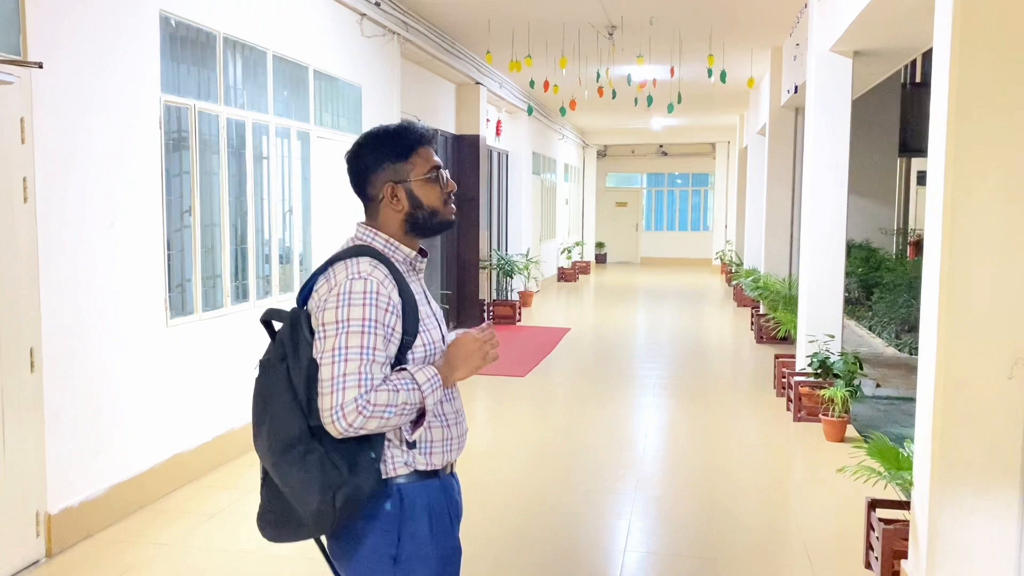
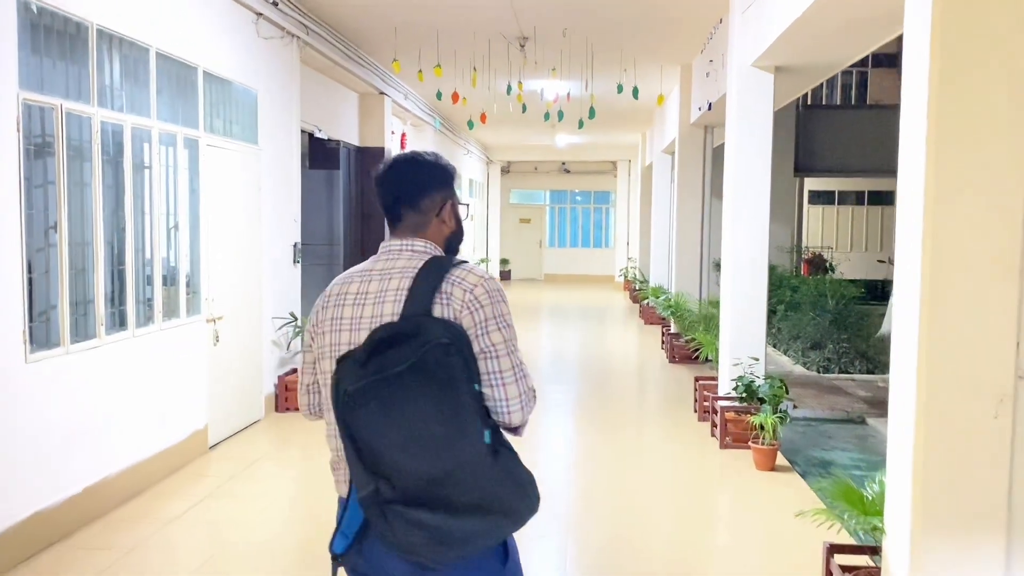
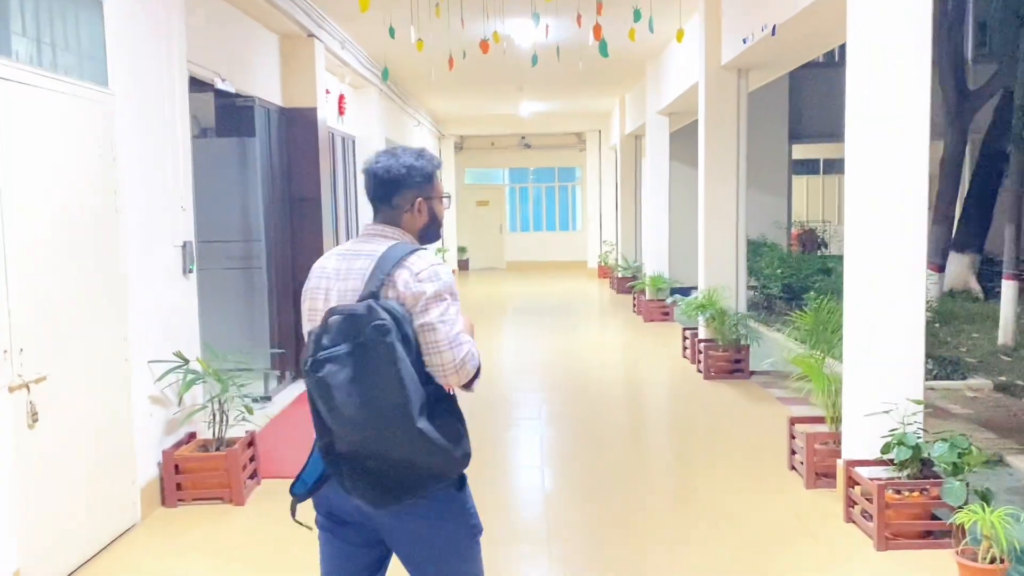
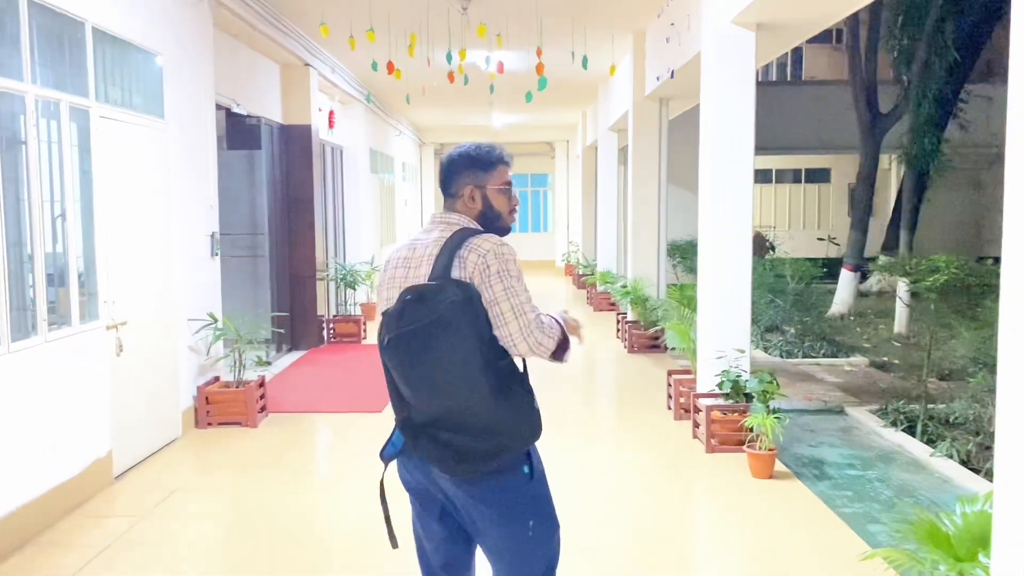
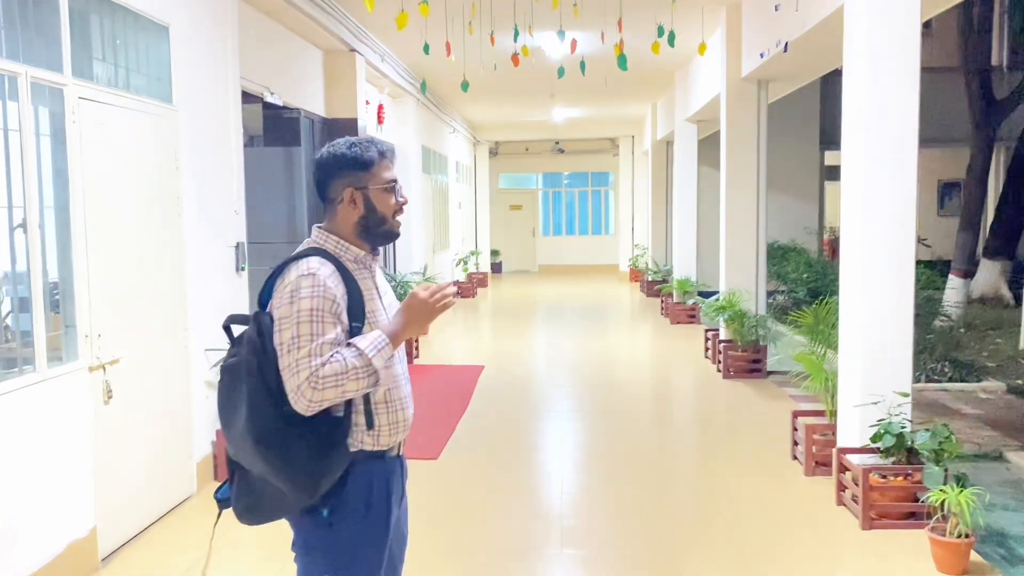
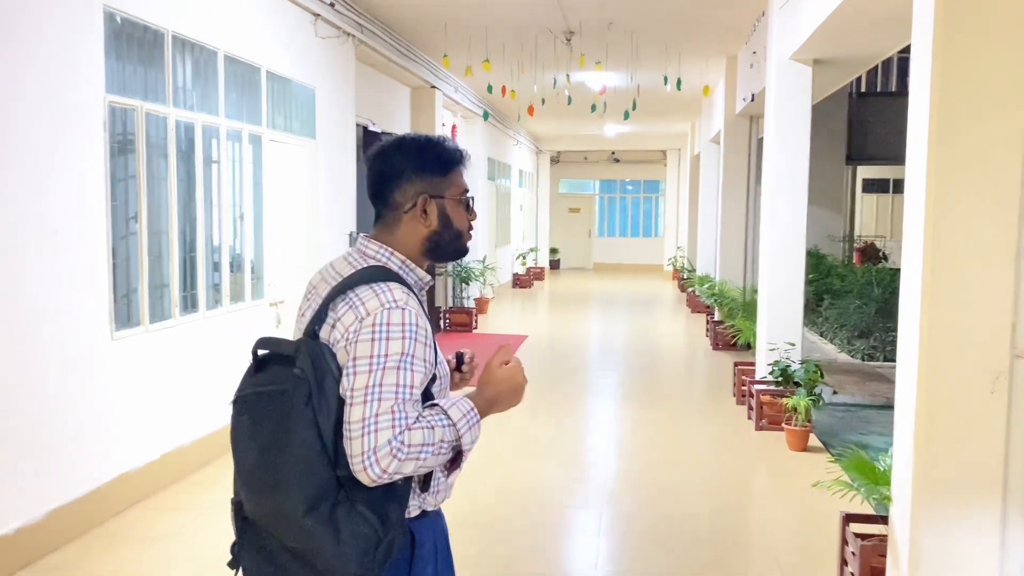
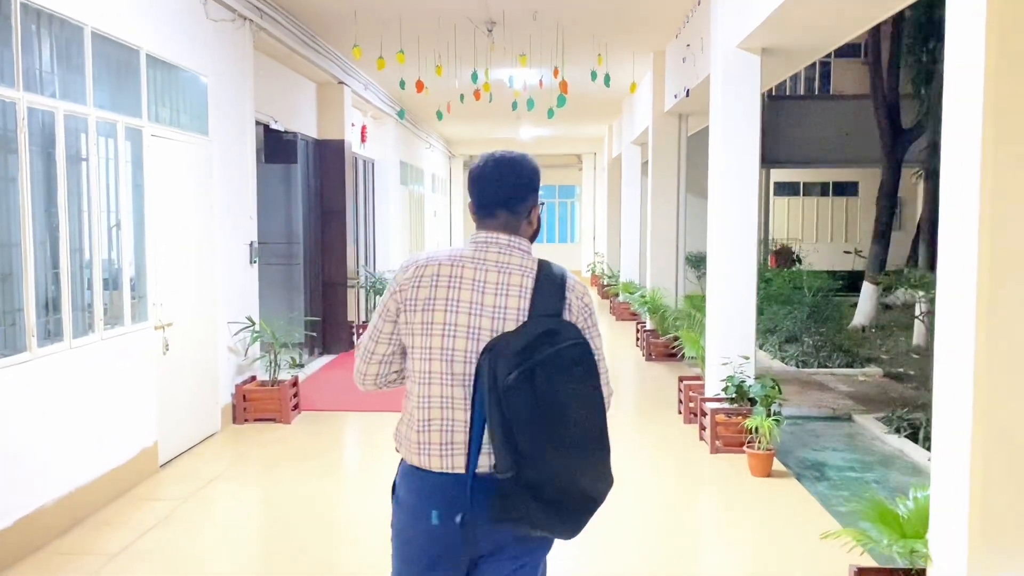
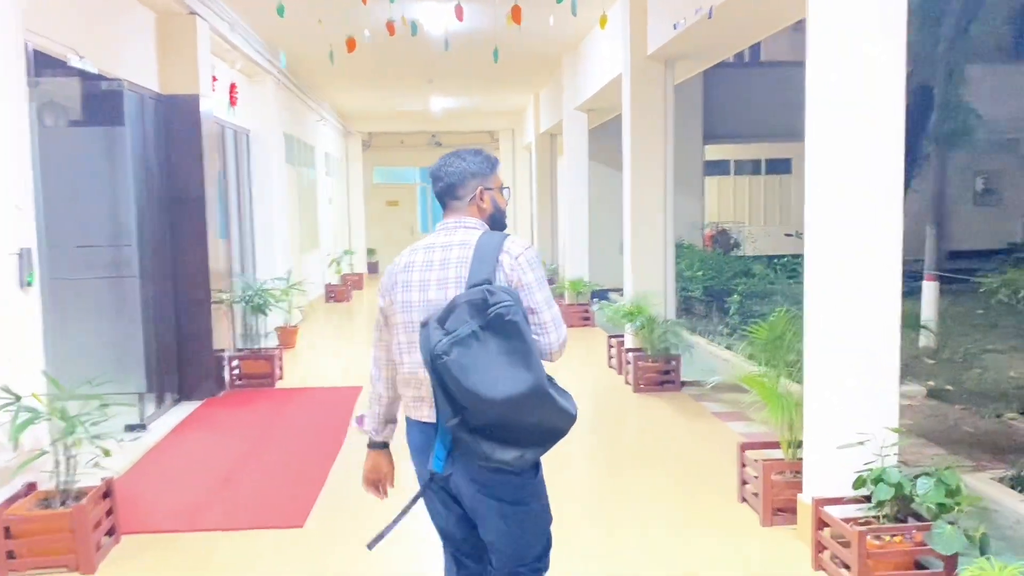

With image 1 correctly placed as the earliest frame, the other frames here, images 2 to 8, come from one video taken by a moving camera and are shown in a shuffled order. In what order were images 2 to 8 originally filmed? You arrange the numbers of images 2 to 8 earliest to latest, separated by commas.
6, 2, 7, 4, 5, 3, 8
